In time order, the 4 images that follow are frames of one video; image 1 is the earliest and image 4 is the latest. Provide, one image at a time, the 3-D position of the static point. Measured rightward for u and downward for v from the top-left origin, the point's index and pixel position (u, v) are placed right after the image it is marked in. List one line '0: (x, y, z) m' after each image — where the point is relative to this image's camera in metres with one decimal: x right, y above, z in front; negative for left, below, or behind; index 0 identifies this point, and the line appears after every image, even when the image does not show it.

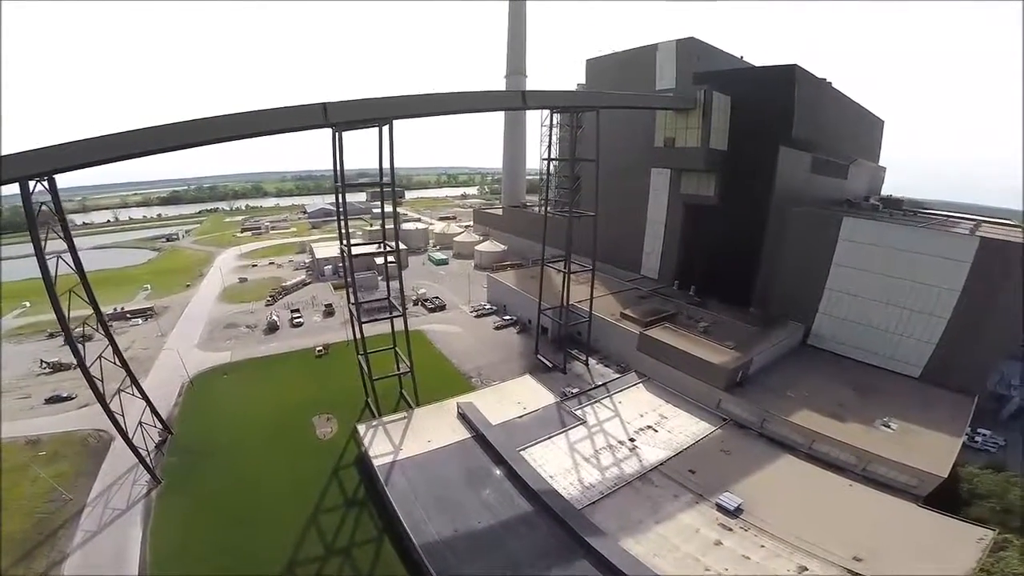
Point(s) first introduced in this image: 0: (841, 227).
0: (+12.1, +2.2, +16.5) m
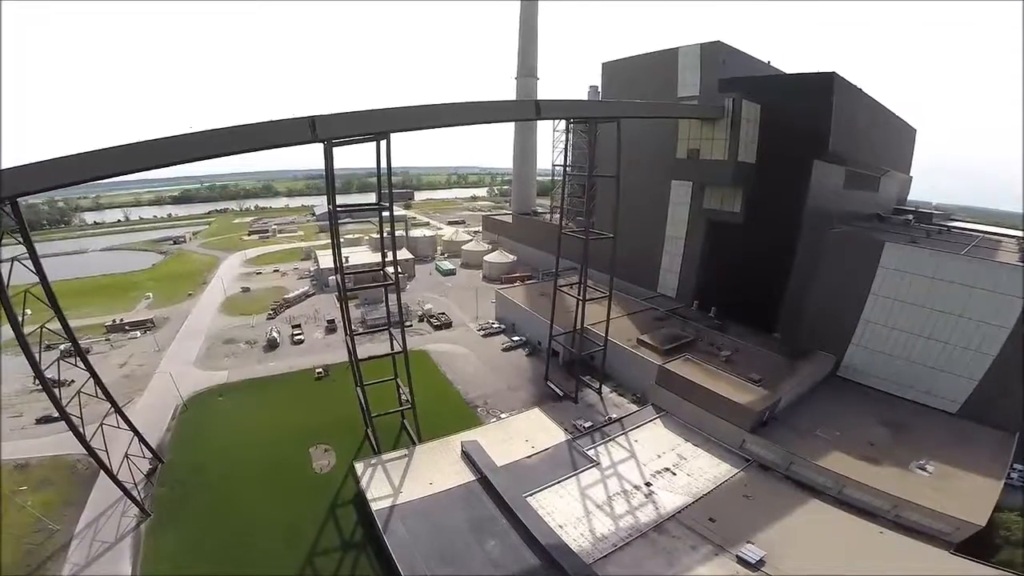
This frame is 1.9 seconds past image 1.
0: (+12.4, +1.2, +15.3) m
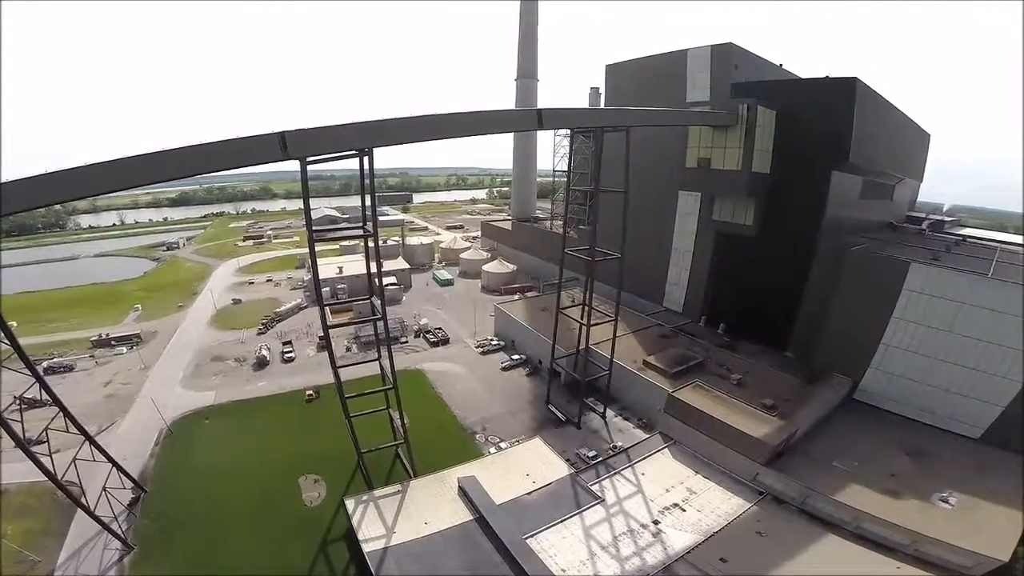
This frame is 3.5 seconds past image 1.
0: (+12.4, +0.5, +14.5) m
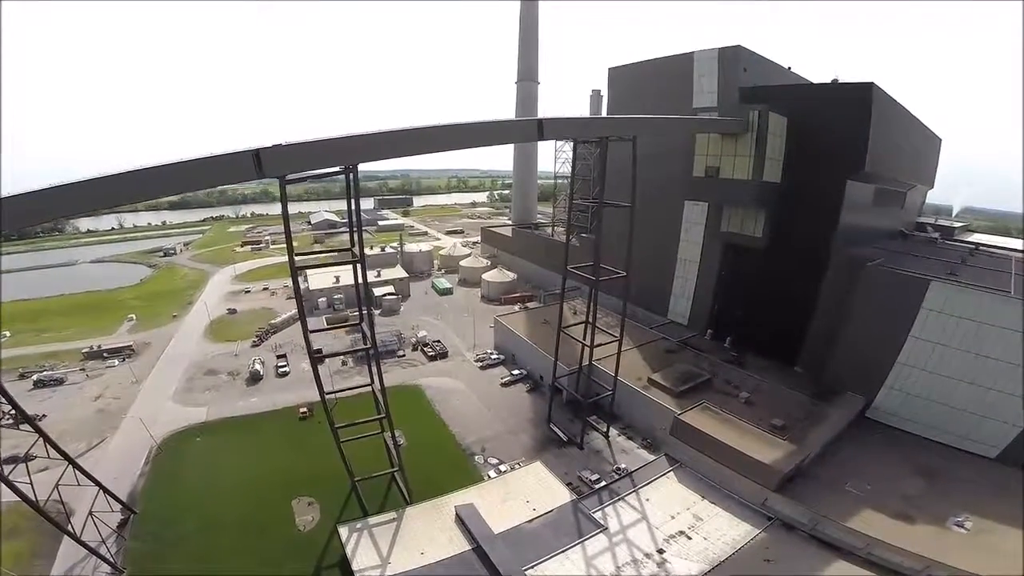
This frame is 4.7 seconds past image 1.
0: (+12.5, 0.0, +14.0) m
